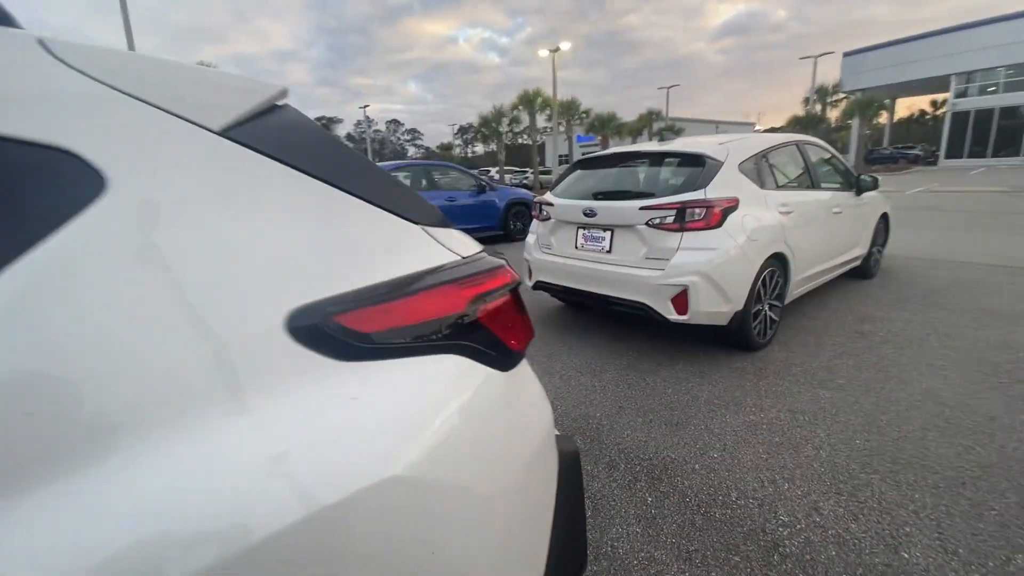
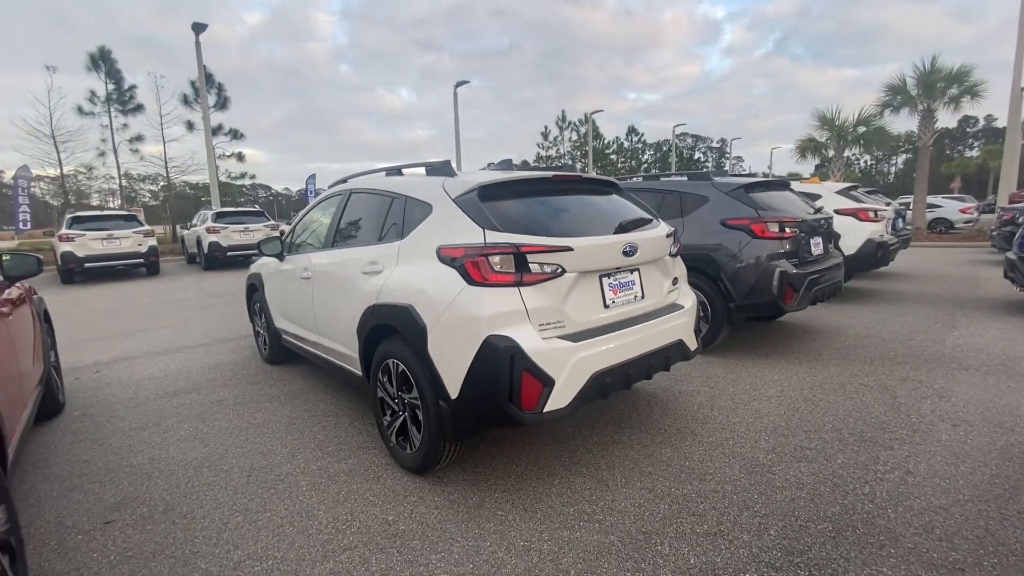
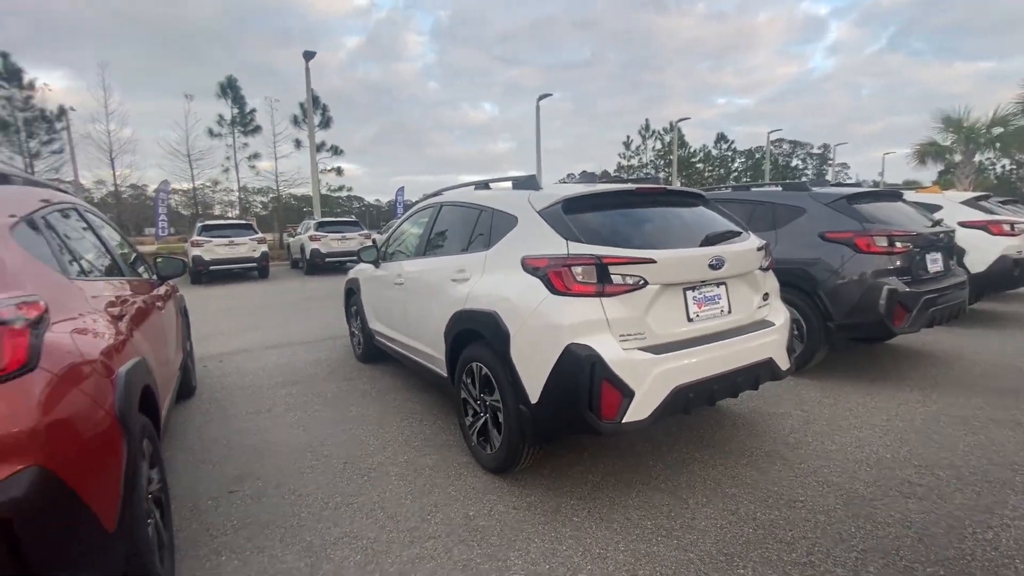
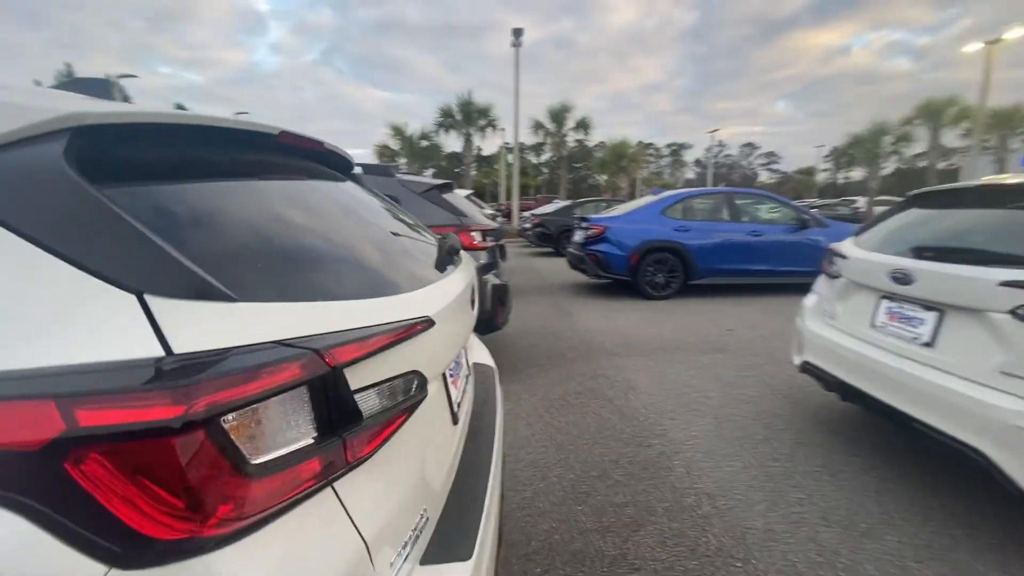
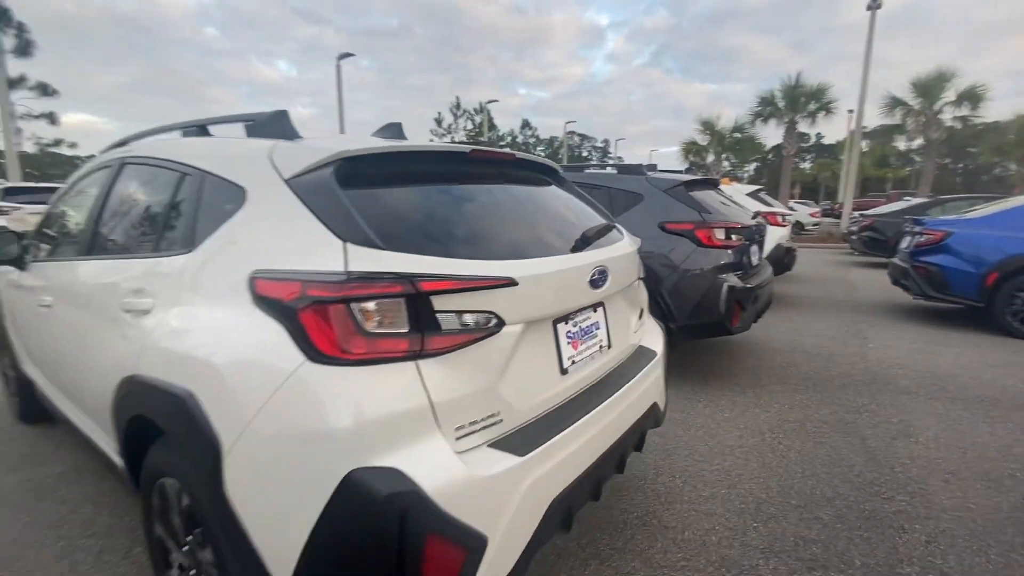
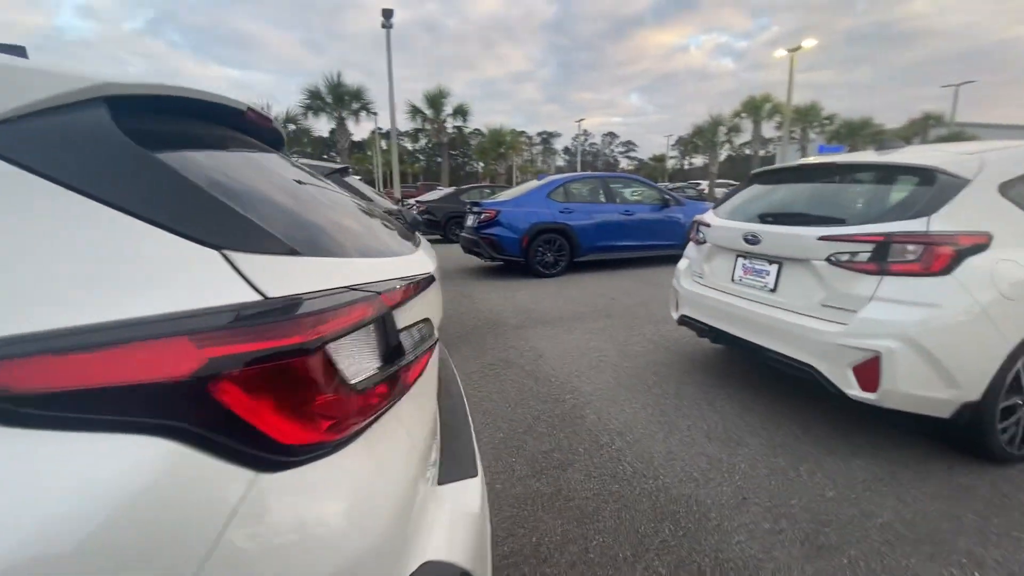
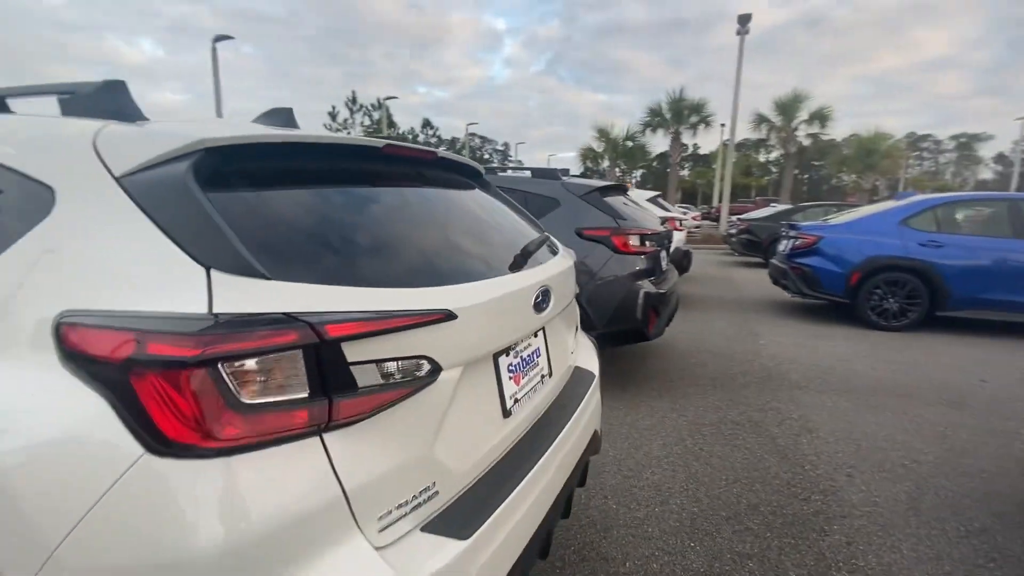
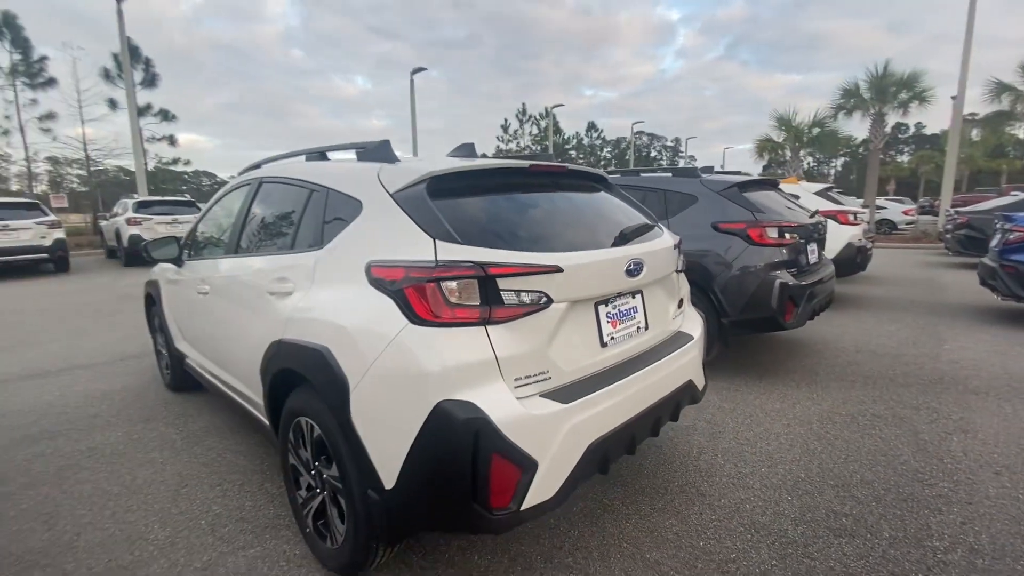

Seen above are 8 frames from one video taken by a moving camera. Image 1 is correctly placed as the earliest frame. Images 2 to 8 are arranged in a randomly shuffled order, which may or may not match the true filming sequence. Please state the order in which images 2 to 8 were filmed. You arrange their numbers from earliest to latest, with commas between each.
6, 4, 7, 5, 8, 2, 3
